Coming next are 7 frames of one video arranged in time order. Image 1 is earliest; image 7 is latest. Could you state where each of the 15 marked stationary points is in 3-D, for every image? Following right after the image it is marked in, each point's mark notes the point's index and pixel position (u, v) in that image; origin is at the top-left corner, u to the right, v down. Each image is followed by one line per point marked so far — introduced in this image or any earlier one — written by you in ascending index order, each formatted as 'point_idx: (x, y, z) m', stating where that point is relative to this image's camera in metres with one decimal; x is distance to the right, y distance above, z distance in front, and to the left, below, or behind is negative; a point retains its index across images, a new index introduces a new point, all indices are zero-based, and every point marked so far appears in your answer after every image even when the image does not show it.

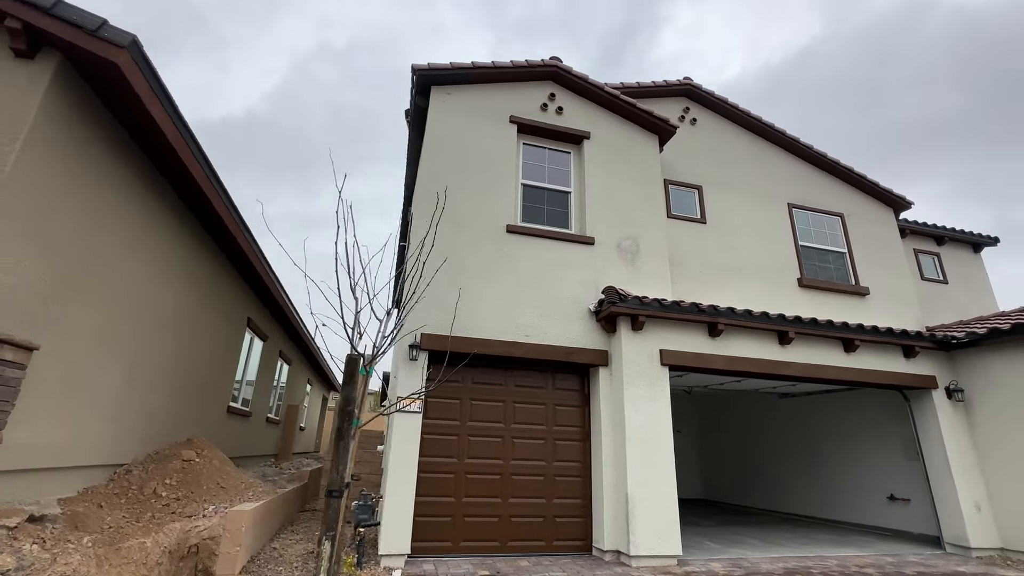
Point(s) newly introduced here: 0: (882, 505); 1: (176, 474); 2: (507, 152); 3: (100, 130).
0: (+7.1, -4.2, +8.9) m
1: (-4.3, -2.4, +6.0) m
2: (-0.1, +2.3, +7.8) m
3: (-4.1, +1.6, +4.6) m
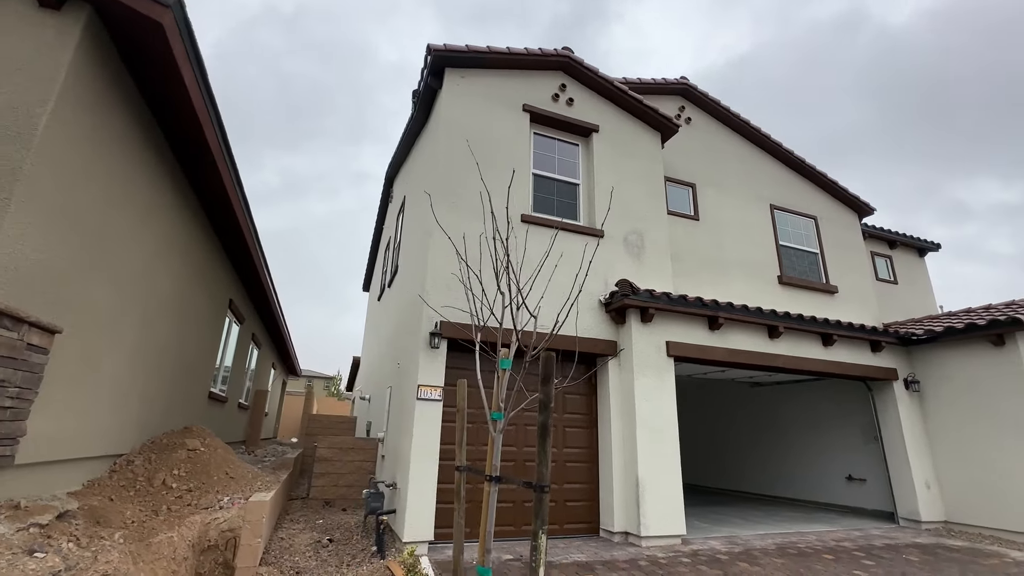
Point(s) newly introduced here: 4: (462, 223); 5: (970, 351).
0: (+7.0, -4.1, +9.8) m
1: (-4.0, -2.1, +5.7) m
2: (+0.1, +2.5, +7.8) m
3: (-3.6, +1.8, +4.2) m
4: (-1.0, +1.0, +7.0) m
5: (+8.2, -1.1, +8.4) m
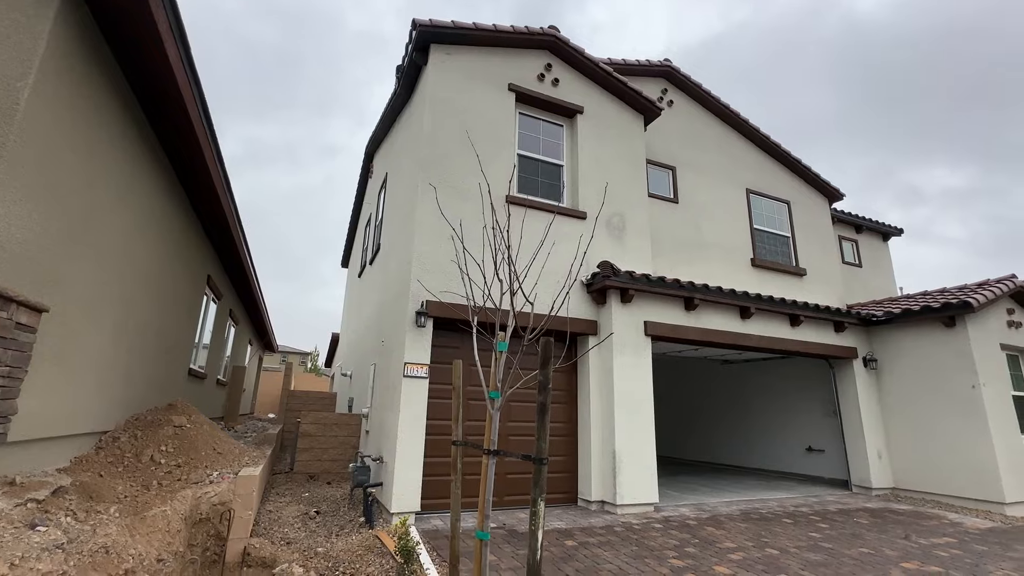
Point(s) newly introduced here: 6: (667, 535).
0: (+6.6, -3.8, +10.5) m
1: (-4.2, -1.9, +5.7) m
2: (-0.1, +2.8, +7.8) m
3: (-3.6, +2.0, +4.1) m
4: (-1.2, +1.3, +7.0) m
5: (+7.9, -0.8, +9.0) m
6: (+1.9, -3.1, +5.8) m
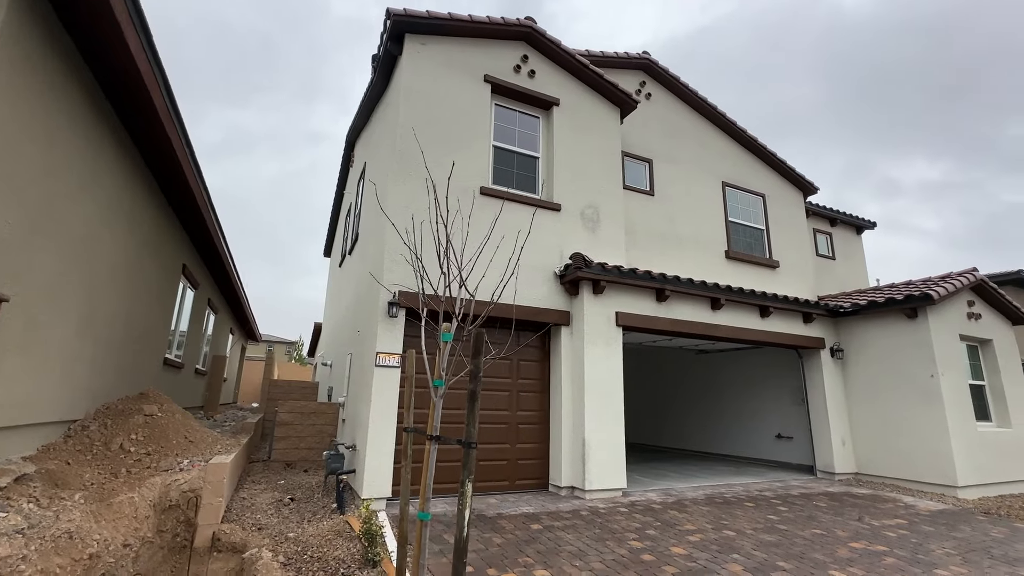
0: (+6.0, -3.6, +10.8) m
1: (-4.6, -1.7, +5.7) m
2: (-0.5, +2.9, +7.8) m
3: (-4.0, +2.0, +4.0) m
4: (-1.6, +1.5, +7.1) m
5: (+7.4, -0.7, +9.3) m
6: (+1.5, -2.9, +6.0) m
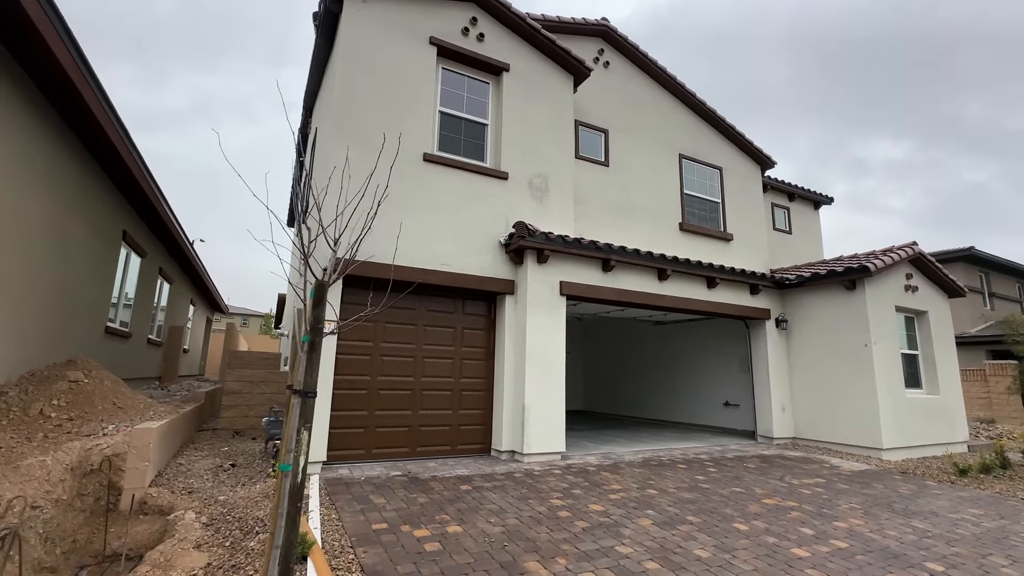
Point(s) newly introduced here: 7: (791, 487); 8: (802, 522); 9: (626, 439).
0: (+5.0, -2.9, +11.2) m
1: (-5.4, -1.3, +5.7) m
2: (-1.4, +3.5, +7.6) m
3: (-4.7, +2.4, +3.8) m
4: (-2.5, +2.0, +6.9) m
5: (+6.5, -0.1, +9.5) m
6: (+0.7, -2.5, +6.2) m
7: (+3.8, -2.7, +6.3) m
8: (+3.1, -2.5, +5.0) m
9: (+2.3, -3.1, +9.5) m
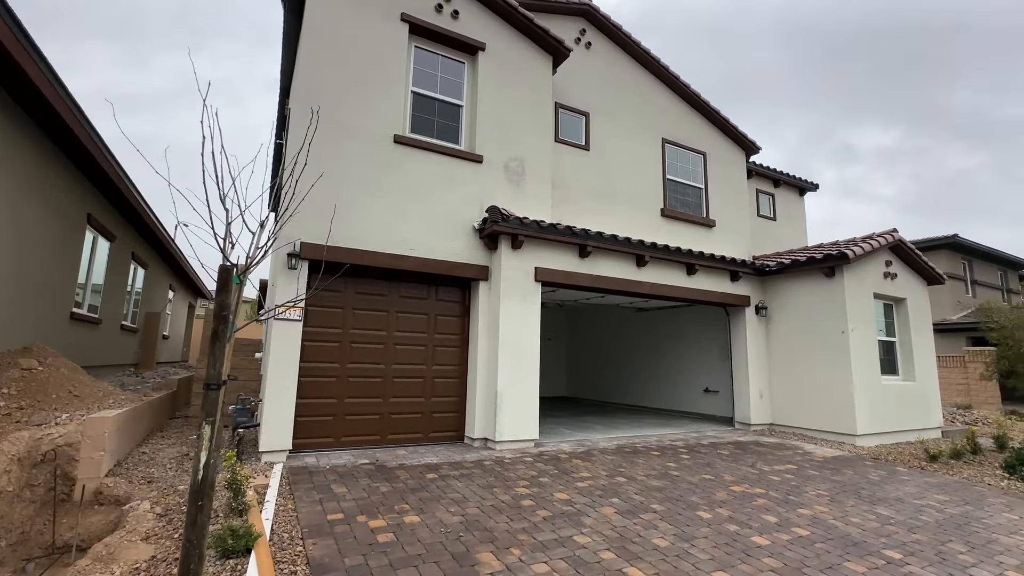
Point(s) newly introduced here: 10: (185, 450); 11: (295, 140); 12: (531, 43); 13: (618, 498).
0: (+4.5, -2.6, +11.2) m
1: (-5.8, -1.1, +5.5) m
2: (-1.8, +3.7, +7.4) m
3: (-5.1, +2.5, +3.5) m
4: (-2.9, +2.2, +6.7) m
5: (+6.0, +0.2, +9.5) m
6: (+0.2, -2.3, +6.1) m
7: (+3.4, -2.5, +6.3) m
8: (+2.7, -2.4, +5.0) m
9: (+1.9, -2.8, +9.5) m
10: (-4.7, -2.3, +6.8) m
11: (-3.0, +2.1, +6.6) m
12: (+0.3, +4.5, +8.6) m
13: (+1.2, -2.3, +5.1) m
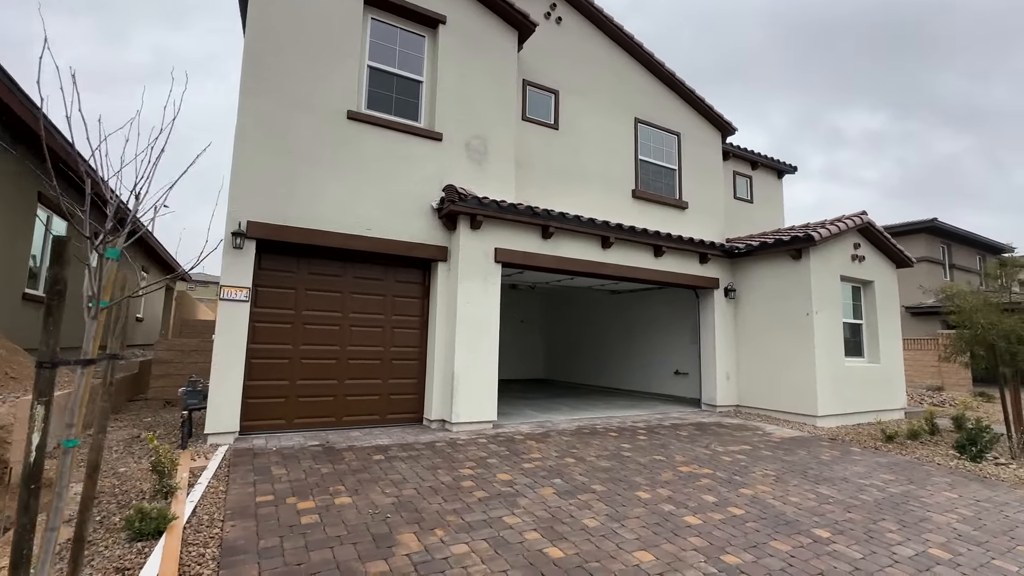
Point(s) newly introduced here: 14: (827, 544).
0: (+3.8, -2.2, +11.3) m
1: (-6.4, -0.9, +5.3) m
2: (-2.4, +4.0, +7.1) m
3: (-5.7, +2.7, +3.2) m
4: (-3.5, +2.5, +6.5) m
5: (+5.4, +0.5, +9.5) m
6: (-0.4, -2.1, +6.1) m
7: (+2.7, -2.3, +6.3) m
8: (+2.1, -2.2, +5.0) m
9: (+1.2, -2.4, +9.5) m
10: (-5.4, -2.1, +6.7) m
11: (-3.7, +2.4, +6.4) m
12: (-0.3, +4.8, +8.3) m
13: (+0.5, -2.1, +5.1) m
14: (+2.6, -2.1, +3.9) m
